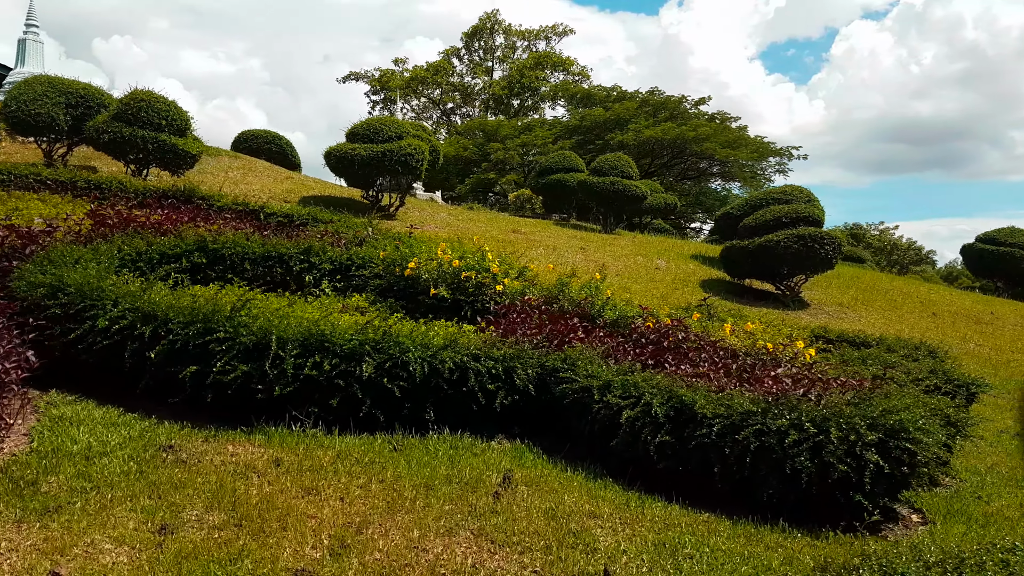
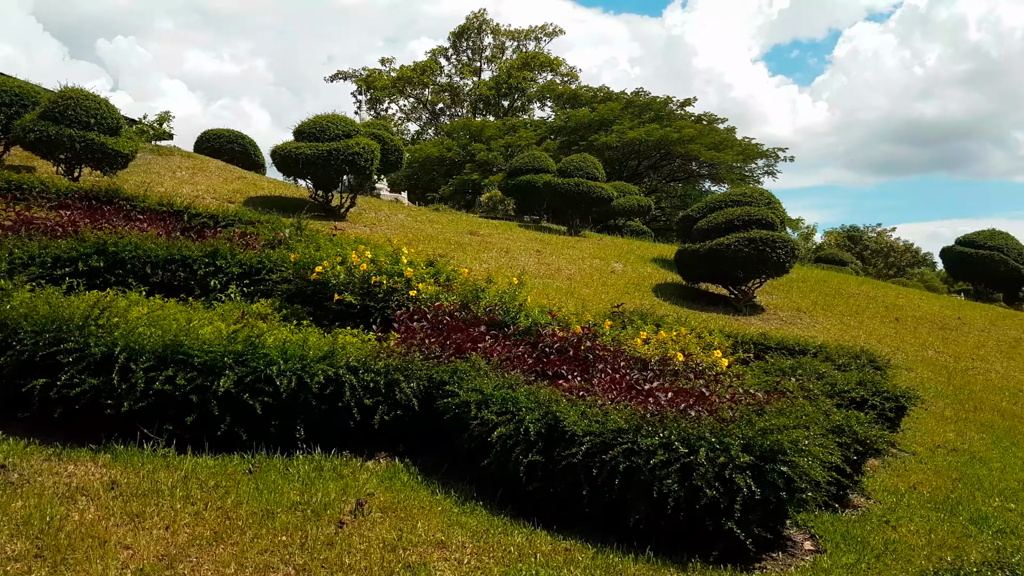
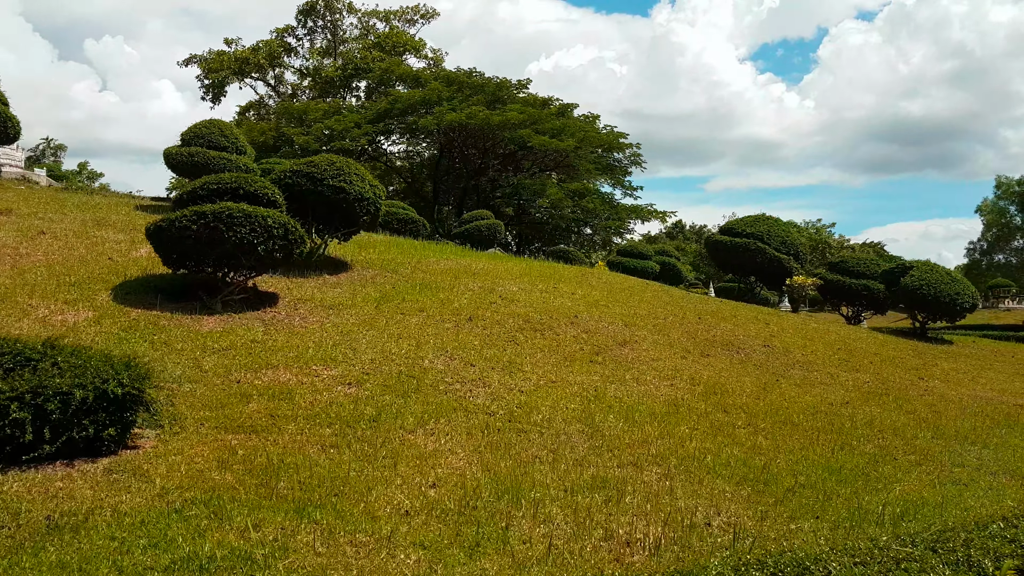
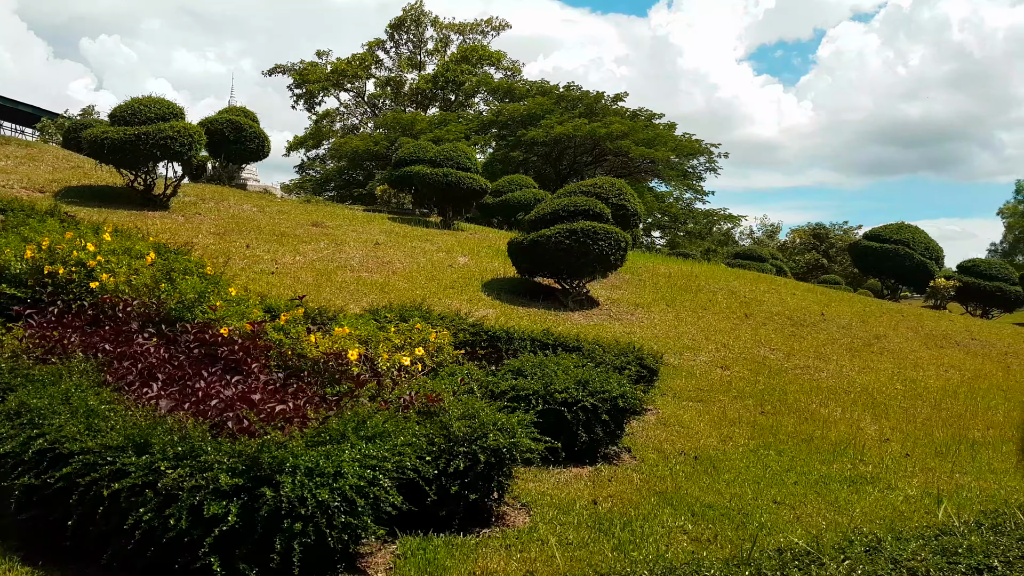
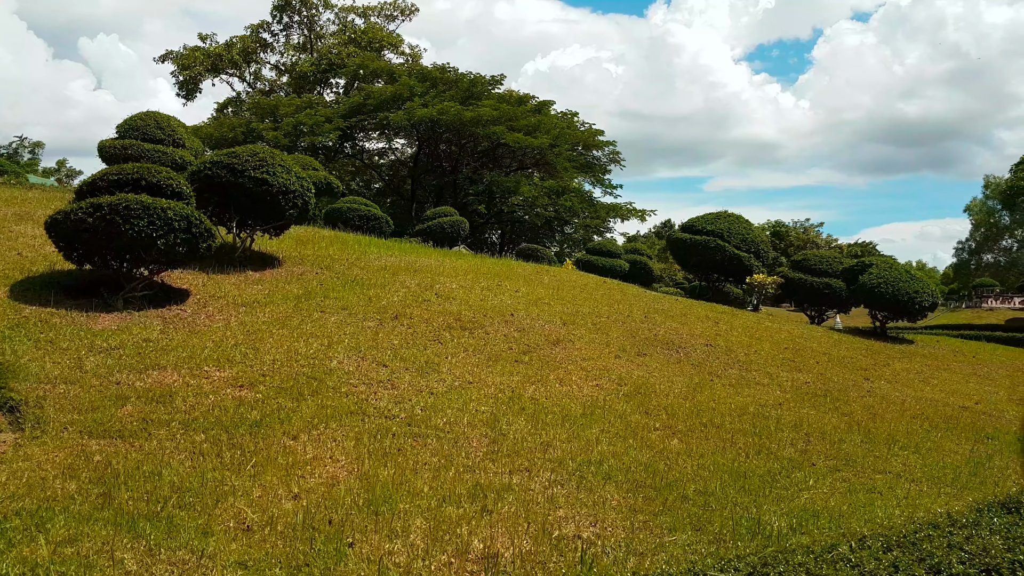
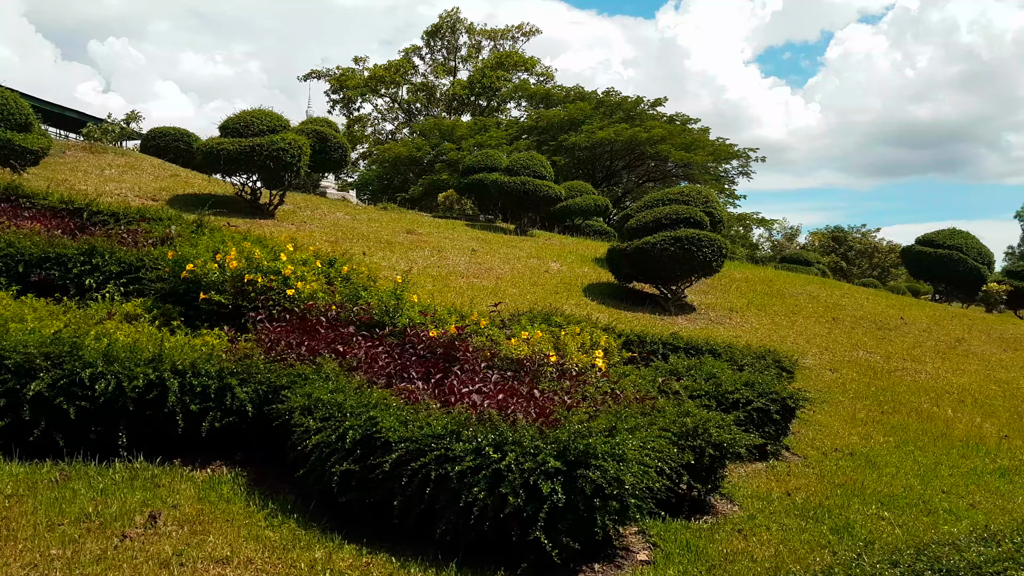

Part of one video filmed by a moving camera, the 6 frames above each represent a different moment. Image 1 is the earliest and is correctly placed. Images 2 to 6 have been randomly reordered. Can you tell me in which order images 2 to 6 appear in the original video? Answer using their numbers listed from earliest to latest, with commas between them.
2, 6, 4, 3, 5
